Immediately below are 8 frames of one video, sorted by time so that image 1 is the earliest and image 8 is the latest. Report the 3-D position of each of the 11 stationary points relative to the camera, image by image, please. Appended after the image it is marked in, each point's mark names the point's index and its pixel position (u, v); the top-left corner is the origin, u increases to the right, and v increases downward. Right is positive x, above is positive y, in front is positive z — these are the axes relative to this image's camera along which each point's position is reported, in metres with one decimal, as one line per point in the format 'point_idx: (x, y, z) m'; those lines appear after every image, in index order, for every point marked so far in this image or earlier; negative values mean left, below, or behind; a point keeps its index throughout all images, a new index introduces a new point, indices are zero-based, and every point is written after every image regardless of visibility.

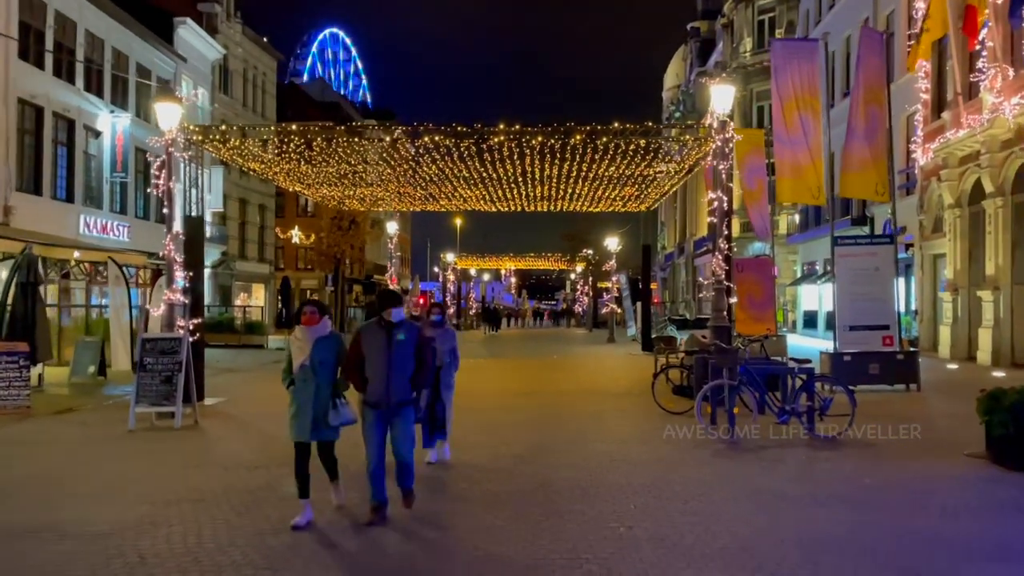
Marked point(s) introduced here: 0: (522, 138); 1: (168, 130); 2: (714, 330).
0: (+0.2, +3.5, +18.7) m
1: (-6.9, +3.1, +15.9) m
2: (+3.9, -0.8, +15.4) m
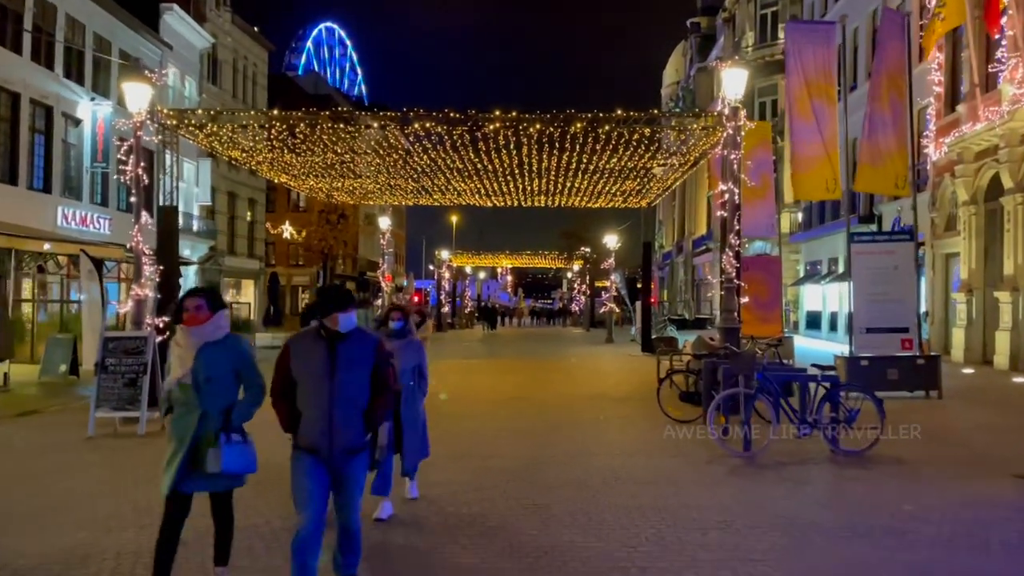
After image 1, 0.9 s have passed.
0: (+0.1, +3.6, +17.6) m
1: (-7.0, +3.2, +14.8) m
2: (+3.8, -0.8, +14.3) m
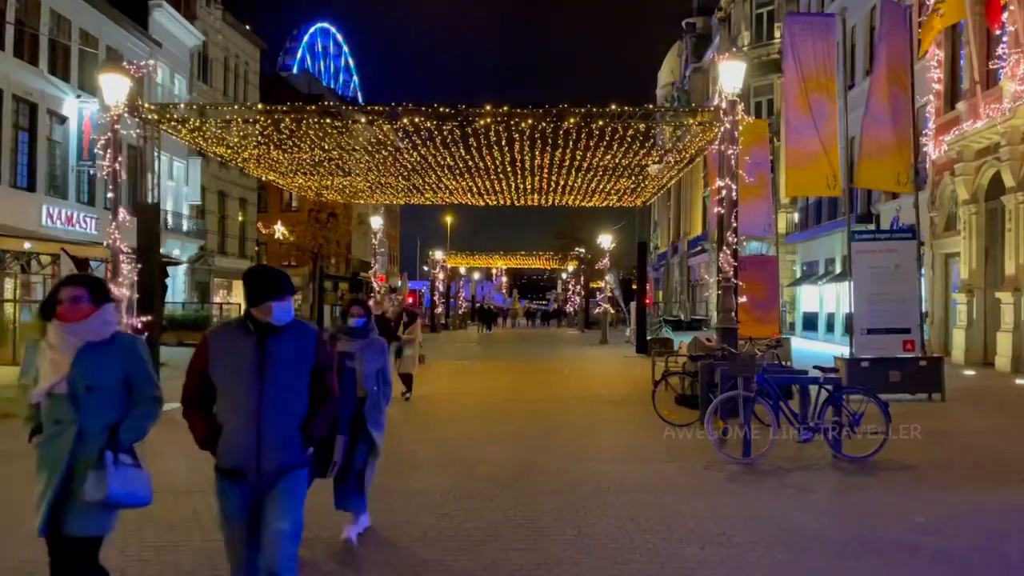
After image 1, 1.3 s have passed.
0: (0.0, +3.6, +17.1) m
1: (-7.1, +3.3, +14.3) m
2: (+3.6, -0.8, +13.8) m
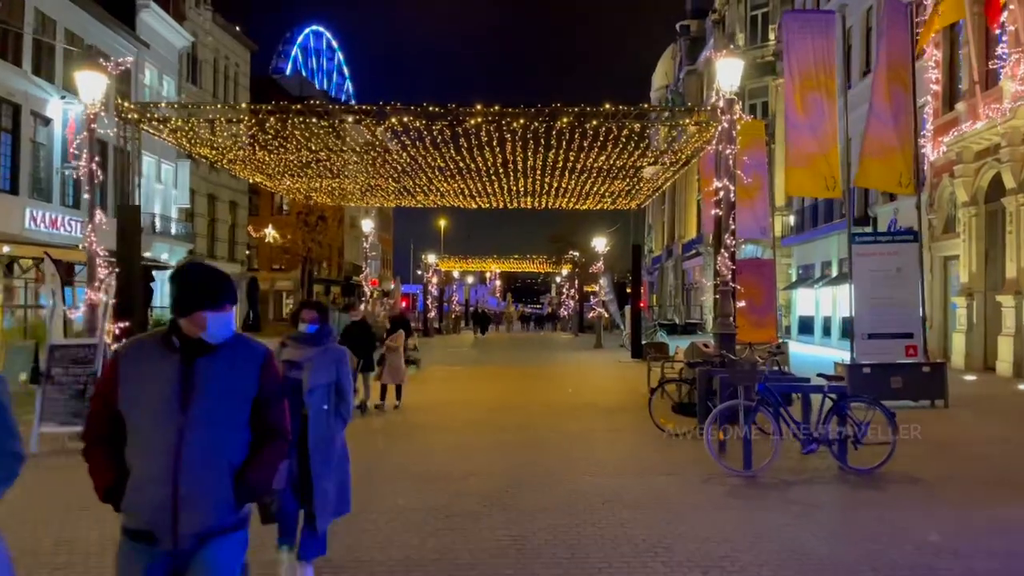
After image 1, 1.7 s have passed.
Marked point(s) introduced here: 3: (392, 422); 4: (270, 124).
0: (-0.2, +3.5, +16.7) m
1: (-7.3, +3.2, +13.8) m
2: (+3.5, -0.8, +13.4) m
3: (-2.0, -2.3, +13.0) m
4: (-5.2, +3.5, +17.0) m
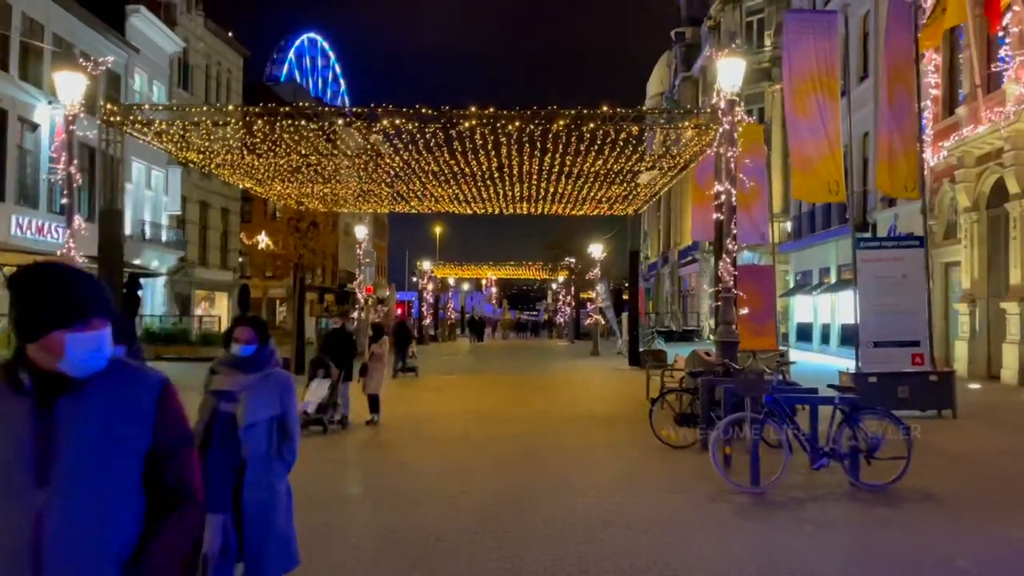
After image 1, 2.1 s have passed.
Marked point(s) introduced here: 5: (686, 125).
0: (-0.3, +3.3, +16.3) m
1: (-7.4, +3.0, +13.3) m
2: (+3.4, -1.0, +12.9) m
3: (-2.0, -2.4, +12.6) m
4: (-5.3, +3.4, +16.6) m
5: (+3.4, +3.2, +15.7) m
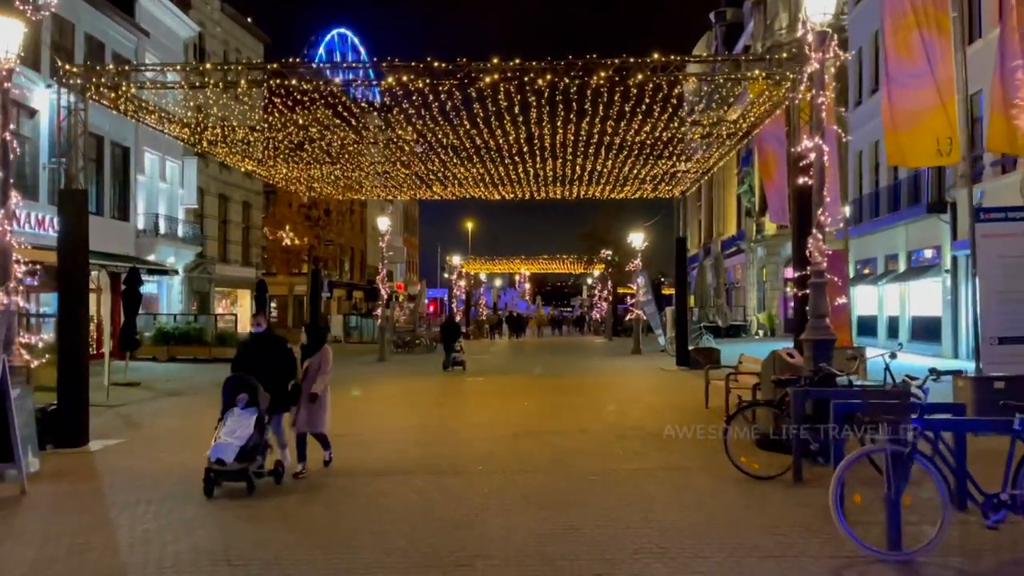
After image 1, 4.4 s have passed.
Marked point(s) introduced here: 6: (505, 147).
0: (+0.2, +3.5, +13.6) m
1: (-7.0, +3.2, +10.9) m
2: (+3.8, -0.7, +10.1) m
3: (-1.6, -2.3, +10.0) m
4: (-4.7, +3.5, +14.1) m
5: (+3.9, +3.4, +12.8) m
6: (-0.1, +3.2, +17.9) m
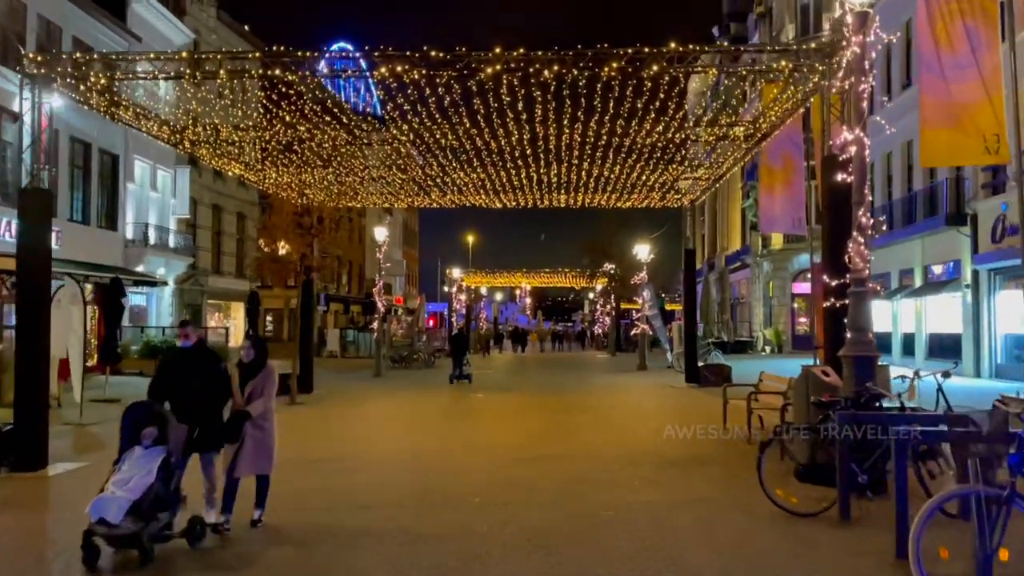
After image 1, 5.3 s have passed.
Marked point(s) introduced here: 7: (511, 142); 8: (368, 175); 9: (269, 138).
0: (+0.3, +3.4, +12.5) m
1: (-6.9, +3.1, +9.8) m
2: (+3.9, -0.9, +9.0) m
3: (-1.6, -2.3, +8.8) m
4: (-4.7, +3.4, +13.0) m
5: (+4.0, +3.3, +11.7) m
6: (-0.1, +2.9, +16.8) m
7: (0.0, +3.0, +16.3) m
8: (-3.6, +2.8, +19.8) m
9: (-4.9, +3.0, +16.0) m
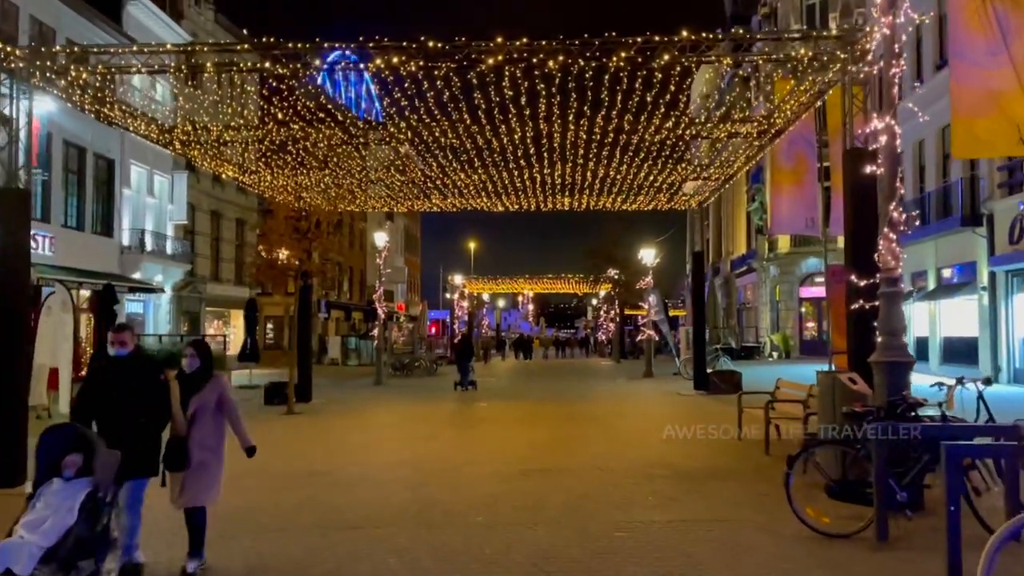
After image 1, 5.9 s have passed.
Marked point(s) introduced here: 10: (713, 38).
0: (+0.3, +3.3, +11.9) m
1: (-6.9, +3.0, +9.2) m
2: (+3.9, -0.9, +8.3) m
3: (-1.5, -2.4, +8.1) m
4: (-4.6, +3.3, +12.4) m
5: (+4.0, +3.3, +11.1) m
6: (0.0, +2.8, +16.2) m
7: (0.0, +2.9, +15.6) m
8: (-3.5, +2.7, +19.1) m
9: (-4.8, +2.9, +15.3) m
10: (+2.7, +3.5, +11.0) m
